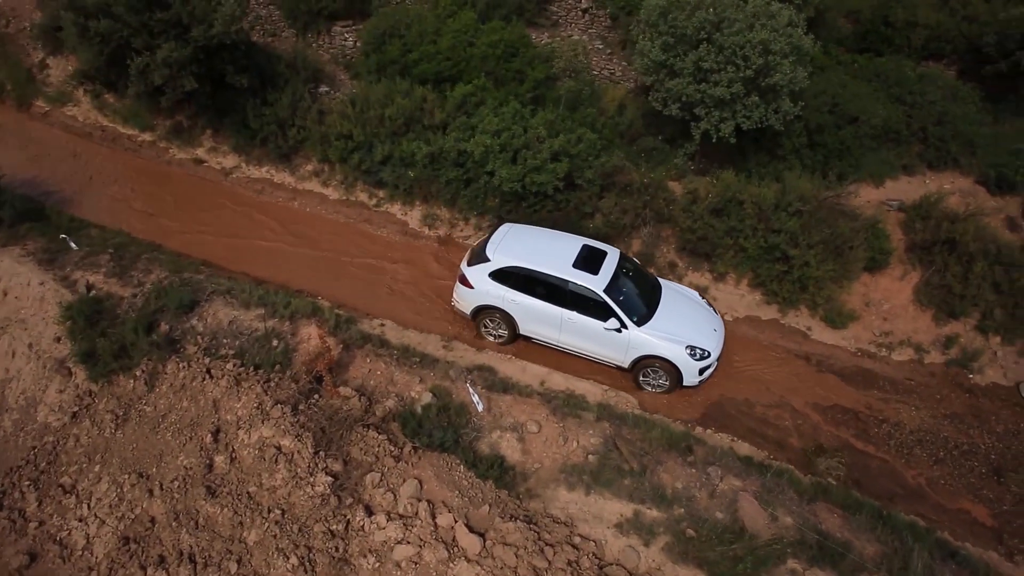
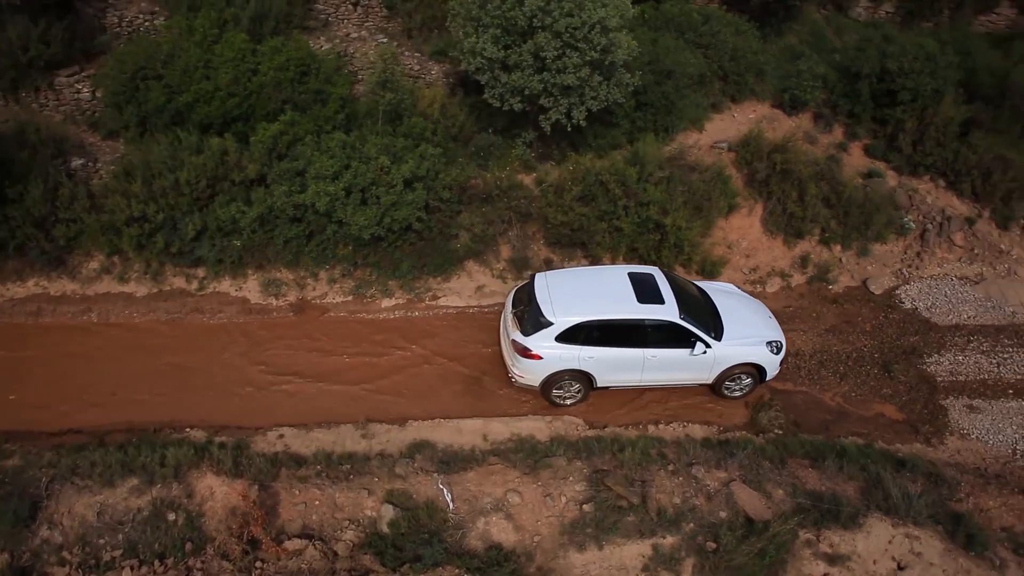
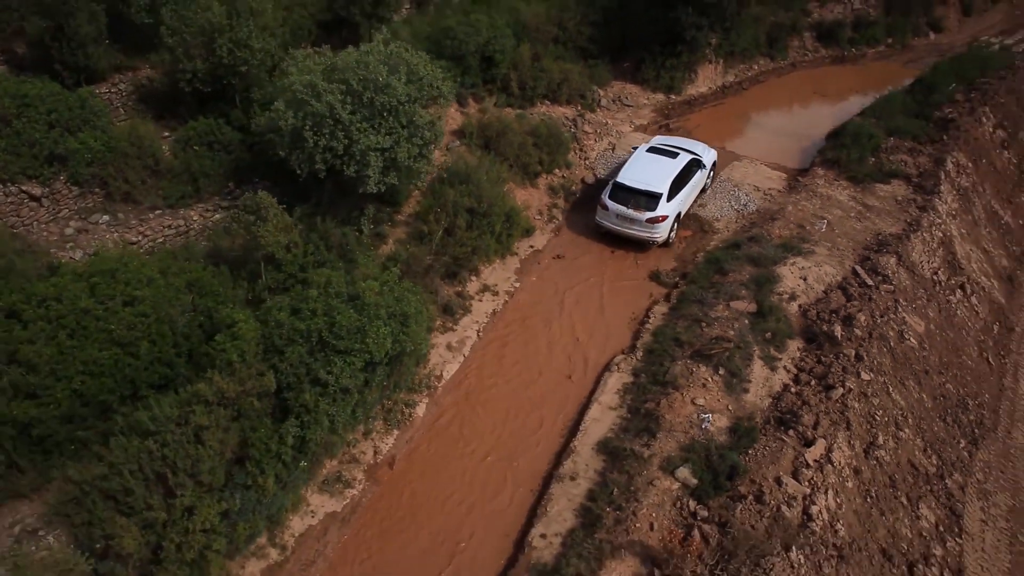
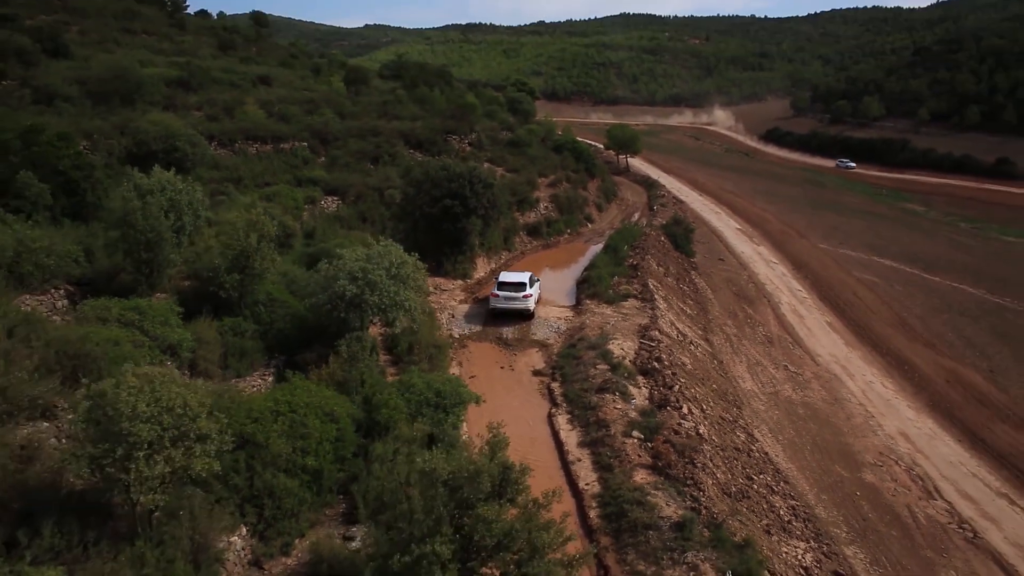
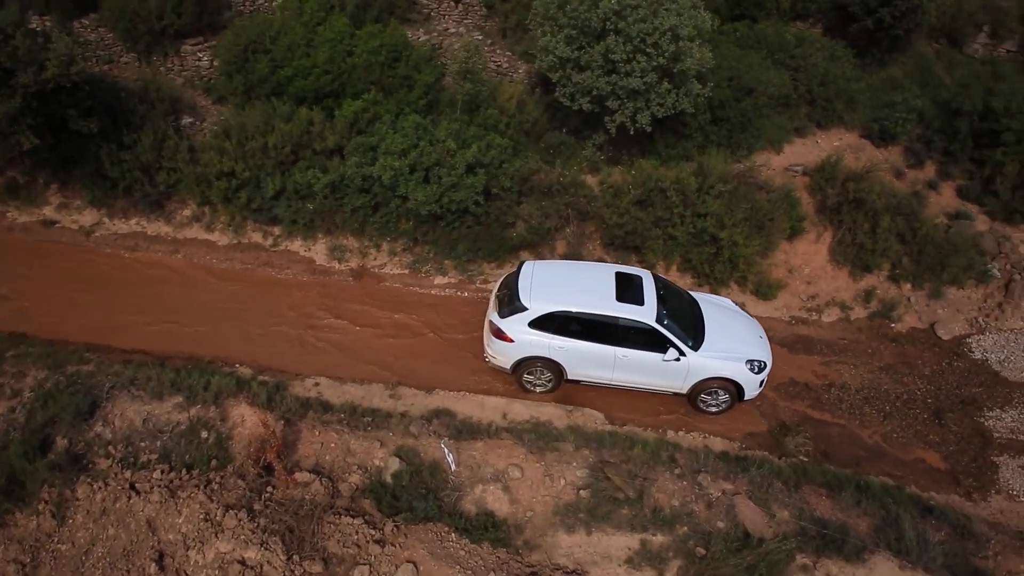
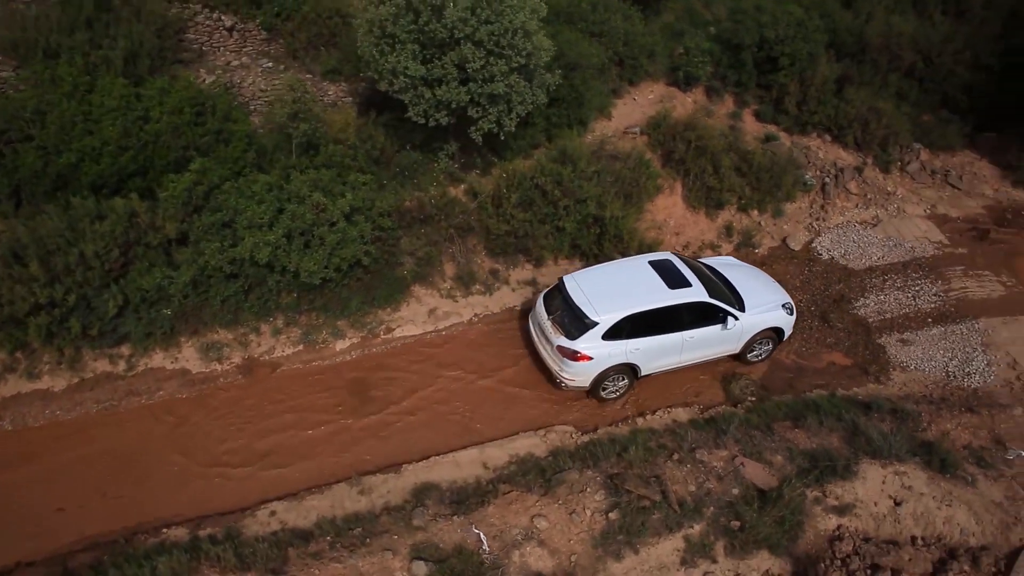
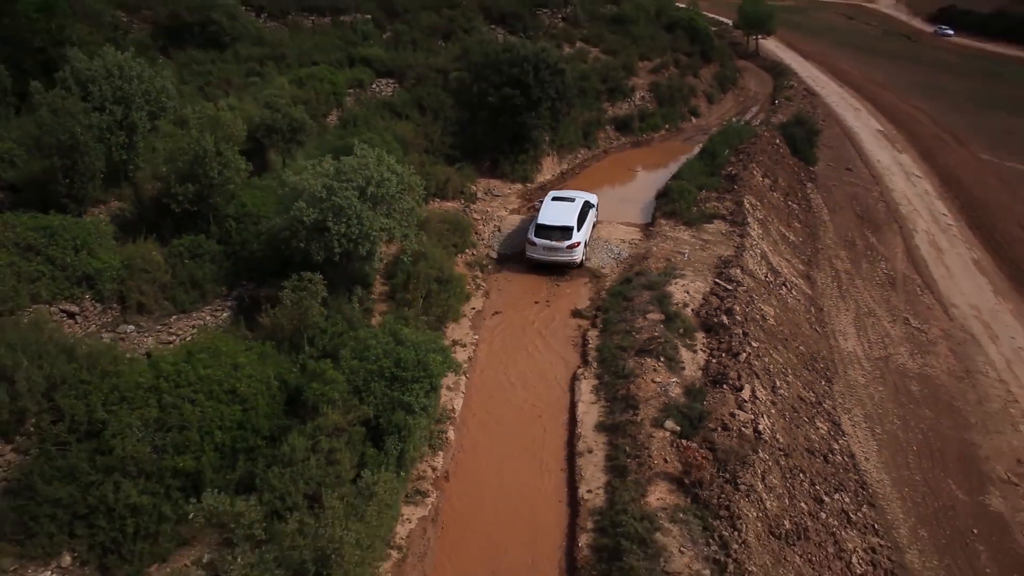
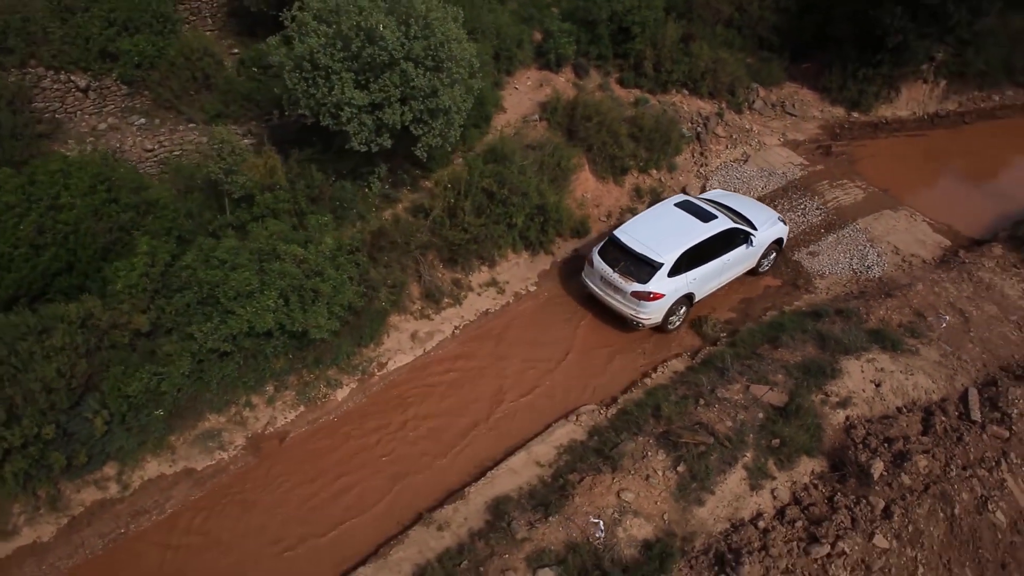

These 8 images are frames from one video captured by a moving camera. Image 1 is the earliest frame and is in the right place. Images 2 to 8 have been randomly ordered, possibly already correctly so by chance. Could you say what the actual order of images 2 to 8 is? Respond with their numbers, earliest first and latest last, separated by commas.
5, 2, 6, 8, 3, 7, 4
